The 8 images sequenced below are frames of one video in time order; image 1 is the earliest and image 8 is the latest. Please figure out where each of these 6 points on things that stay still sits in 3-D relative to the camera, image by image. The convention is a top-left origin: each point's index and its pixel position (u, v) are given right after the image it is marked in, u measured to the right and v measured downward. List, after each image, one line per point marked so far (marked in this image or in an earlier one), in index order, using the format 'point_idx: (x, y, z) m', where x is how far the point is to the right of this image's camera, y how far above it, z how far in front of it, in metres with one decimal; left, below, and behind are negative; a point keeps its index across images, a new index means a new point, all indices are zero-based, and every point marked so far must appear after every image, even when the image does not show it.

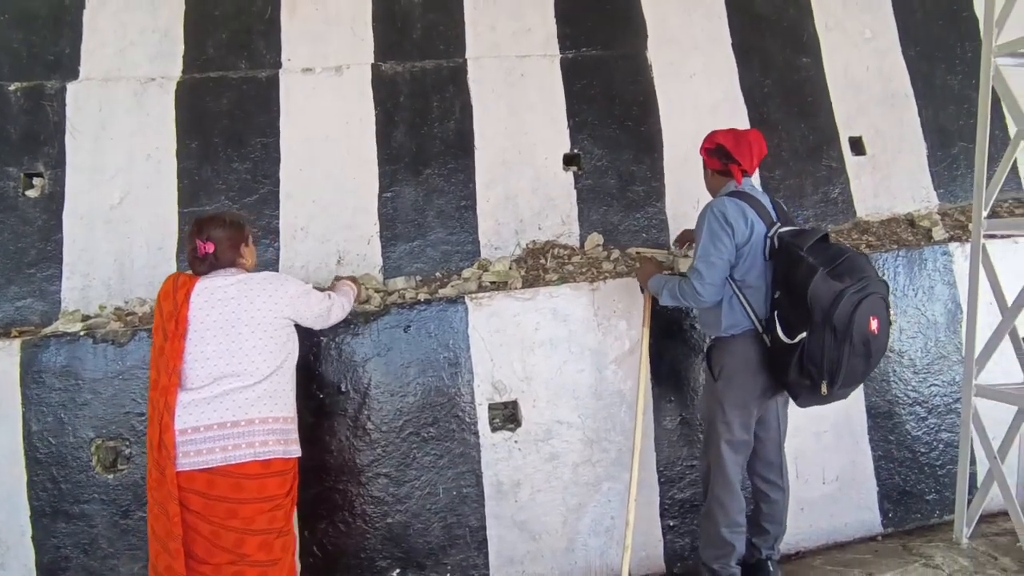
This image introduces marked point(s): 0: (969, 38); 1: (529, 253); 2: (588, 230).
0: (+3.2, +1.8, +4.2) m
1: (+0.1, +0.2, +3.7) m
2: (+0.5, +0.4, +3.8) m
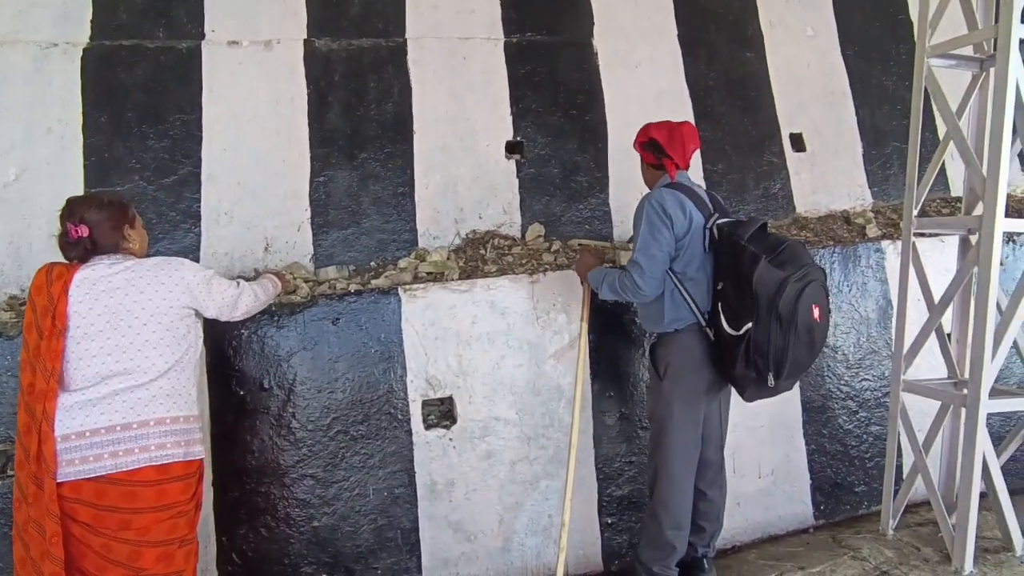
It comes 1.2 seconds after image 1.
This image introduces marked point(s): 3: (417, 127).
0: (+2.8, +1.8, +4.3) m
1: (-0.3, +0.3, +3.5) m
2: (+0.1, +0.4, +3.7) m
3: (-0.6, +1.0, +3.6) m
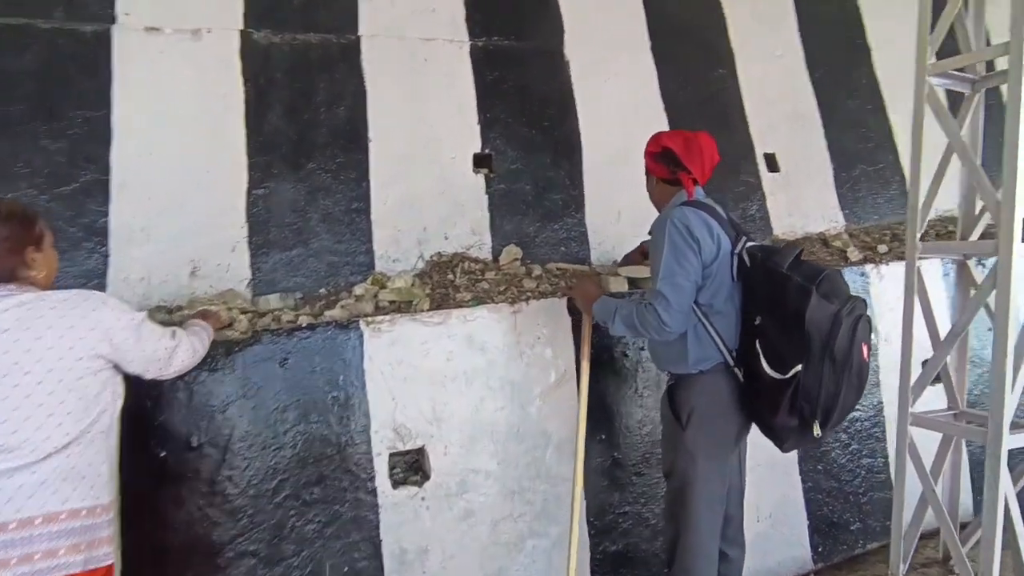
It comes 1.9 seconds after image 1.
0: (+2.5, +1.6, +4.4) m
1: (-0.4, +0.1, +3.1) m
2: (-0.1, +0.3, +3.3) m
3: (-0.7, +0.8, +3.2) m
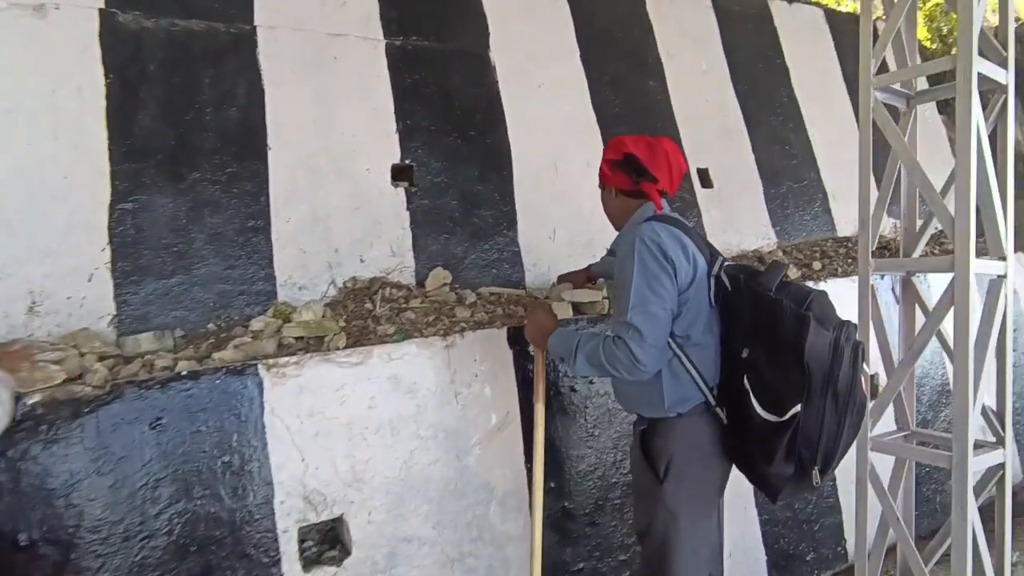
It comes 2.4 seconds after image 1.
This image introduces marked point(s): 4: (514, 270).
0: (+2.0, +1.5, +4.4) m
1: (-0.7, 0.0, +2.7) m
2: (-0.4, +0.1, +2.9) m
3: (-1.1, +0.7, +2.7) m
4: (0.0, +0.1, +3.1) m
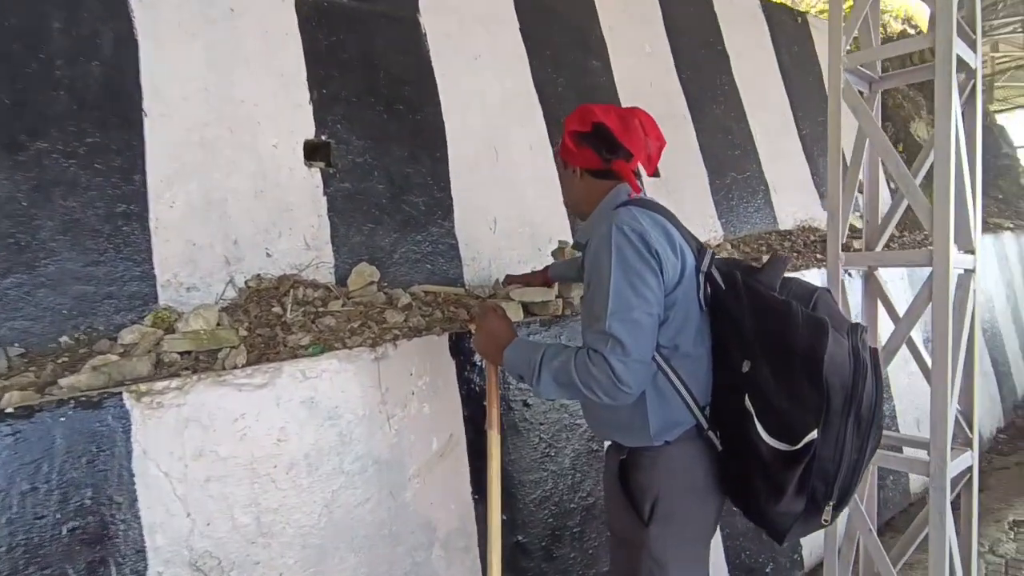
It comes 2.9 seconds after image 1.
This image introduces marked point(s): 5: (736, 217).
0: (+1.5, +1.5, +4.2) m
1: (-0.9, 0.0, +2.2) m
2: (-0.7, +0.1, +2.4) m
3: (-1.3, +0.7, +2.2) m
4: (-0.3, +0.1, +2.7) m
5: (+1.4, +0.5, +3.9) m
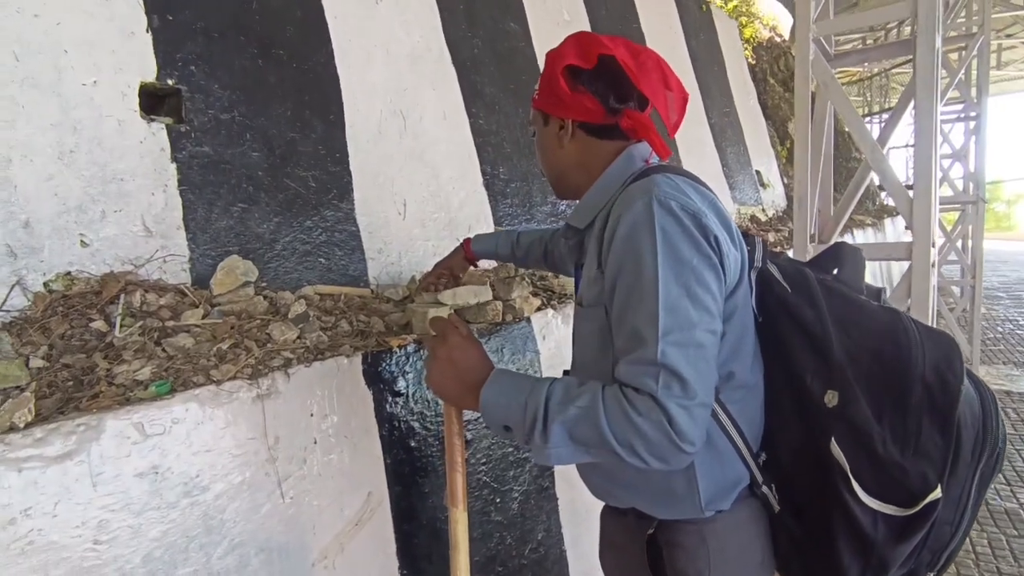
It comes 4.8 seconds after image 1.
0: (+0.8, +1.6, +3.9) m
1: (-1.1, 0.0, +1.5) m
2: (-0.9, +0.1, +1.8) m
3: (-1.4, +0.6, +1.4) m
4: (-0.6, +0.1, +2.1) m
5: (+0.9, +0.5, +3.6) m
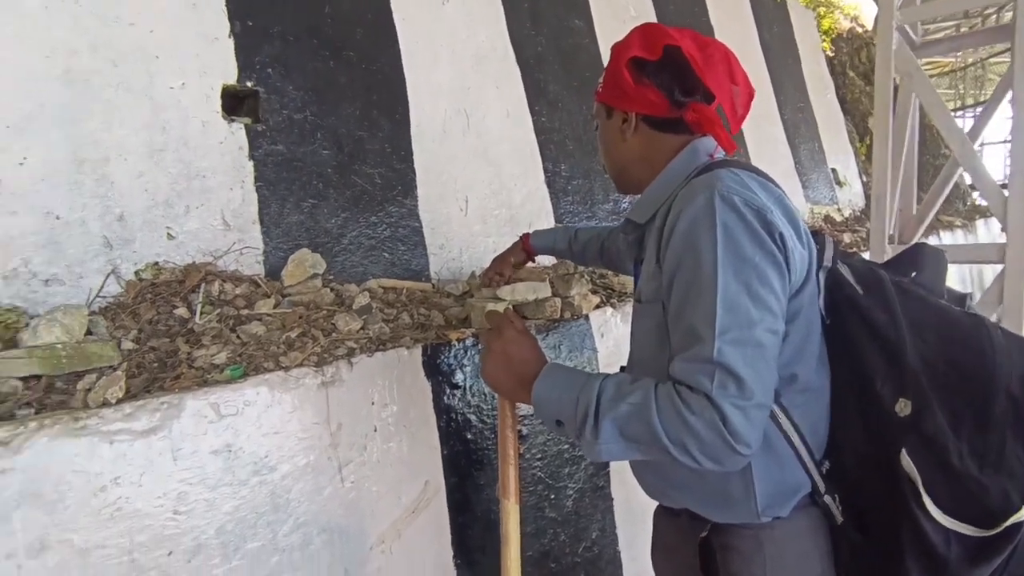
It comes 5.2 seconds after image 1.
0: (+1.3, +1.5, +3.8) m
1: (-1.0, 0.0, +1.6) m
2: (-0.7, +0.1, +1.9) m
3: (-1.3, +0.7, +1.5) m
4: (-0.3, +0.1, +2.2) m
5: (+1.2, +0.5, +3.5) m
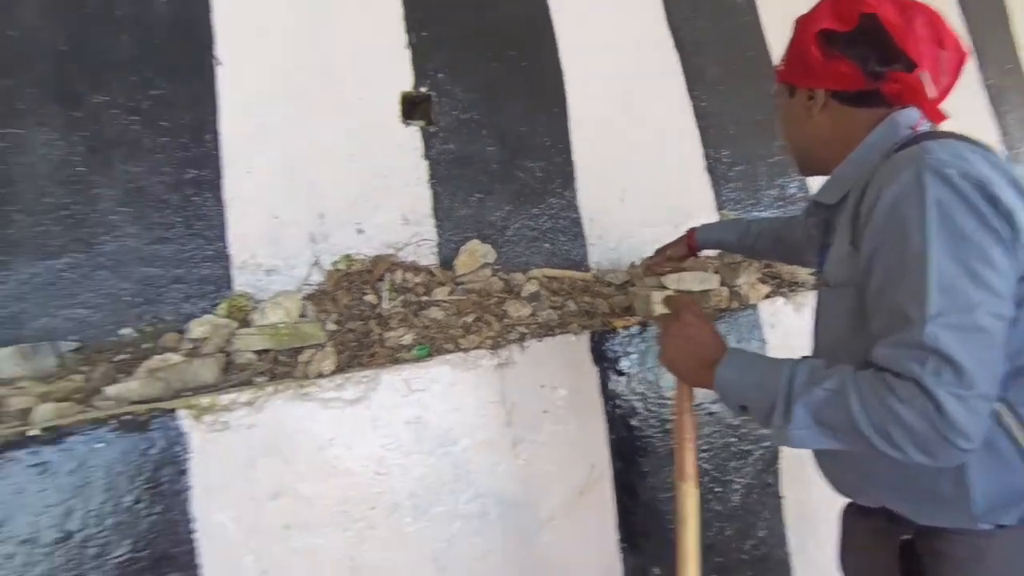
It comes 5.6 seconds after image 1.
0: (+2.2, +1.6, +3.4) m
1: (-0.5, 0.0, +1.8) m
2: (-0.2, +0.2, +2.0) m
3: (-0.9, +0.7, +1.8) m
4: (+0.2, +0.2, +2.2) m
5: (+2.1, +0.5, +3.1) m
